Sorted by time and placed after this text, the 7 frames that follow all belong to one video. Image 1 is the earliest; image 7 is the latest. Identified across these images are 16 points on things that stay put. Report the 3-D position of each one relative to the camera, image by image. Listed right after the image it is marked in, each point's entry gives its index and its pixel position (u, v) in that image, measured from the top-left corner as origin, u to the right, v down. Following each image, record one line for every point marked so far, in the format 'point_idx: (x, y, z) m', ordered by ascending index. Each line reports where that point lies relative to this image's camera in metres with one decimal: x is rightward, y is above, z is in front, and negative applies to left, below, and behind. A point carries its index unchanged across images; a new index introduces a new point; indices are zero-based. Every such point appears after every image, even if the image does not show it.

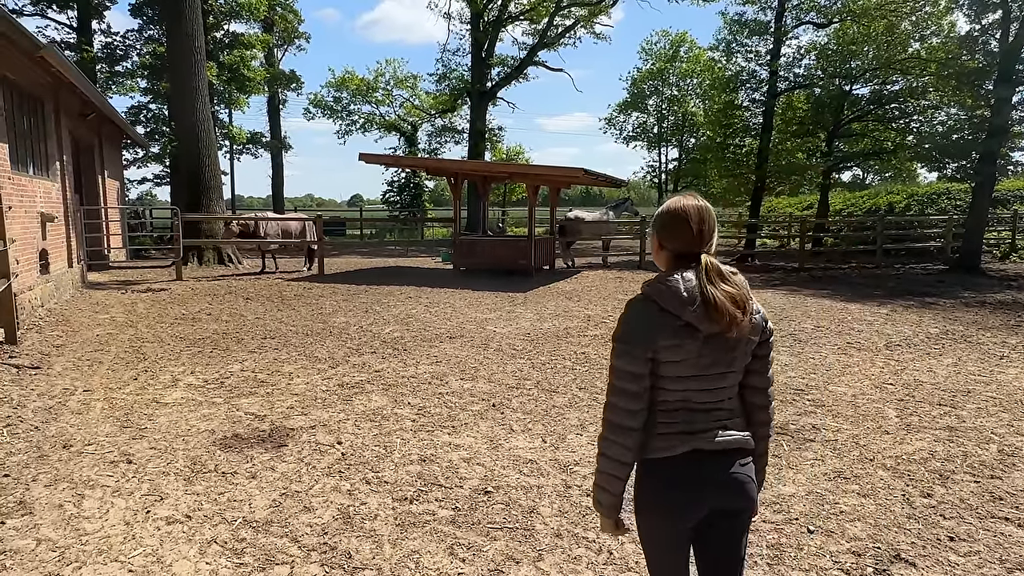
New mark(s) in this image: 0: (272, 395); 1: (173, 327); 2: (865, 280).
0: (-1.7, -0.8, +4.8) m
1: (-3.7, -0.4, +7.5) m
2: (+7.4, +0.2, +14.3) m
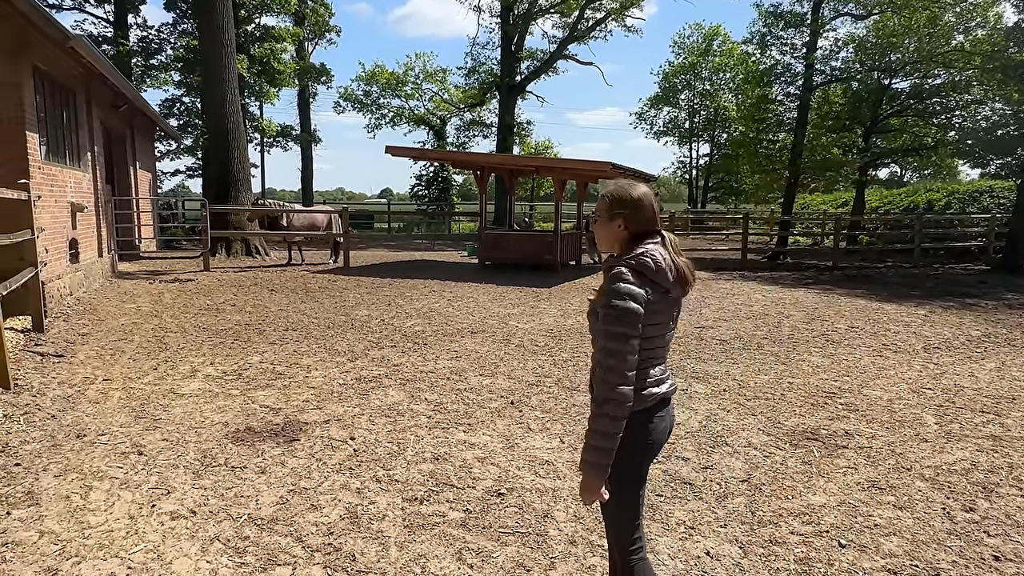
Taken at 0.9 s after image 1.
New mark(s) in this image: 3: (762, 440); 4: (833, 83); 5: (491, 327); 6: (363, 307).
0: (-1.6, -0.7, +4.8) m
1: (-3.5, -0.3, +7.5) m
2: (+8.0, +0.2, +13.9) m
3: (+1.4, -0.8, +3.8) m
4: (+9.0, +5.7, +19.1) m
5: (-0.2, -0.4, +7.2) m
6: (-1.8, -0.2, +8.5) m
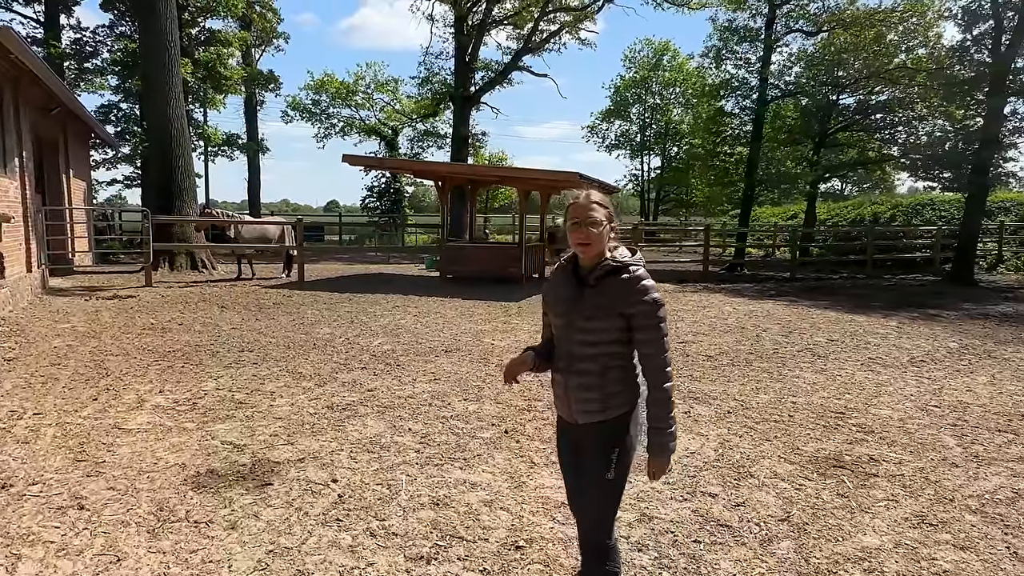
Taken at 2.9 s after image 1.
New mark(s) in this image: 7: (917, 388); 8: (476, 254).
0: (-1.6, -0.8, +4.2) m
1: (-3.7, -0.5, +6.9) m
2: (+7.2, -0.1, +14.0) m
3: (+1.4, -0.9, +3.5) m
4: (+7.8, +5.4, +19.4) m
5: (-0.5, -0.6, +6.8) m
6: (-2.2, -0.4, +7.9) m
7: (+3.1, -0.8, +5.3) m
8: (-0.7, +0.6, +12.9) m
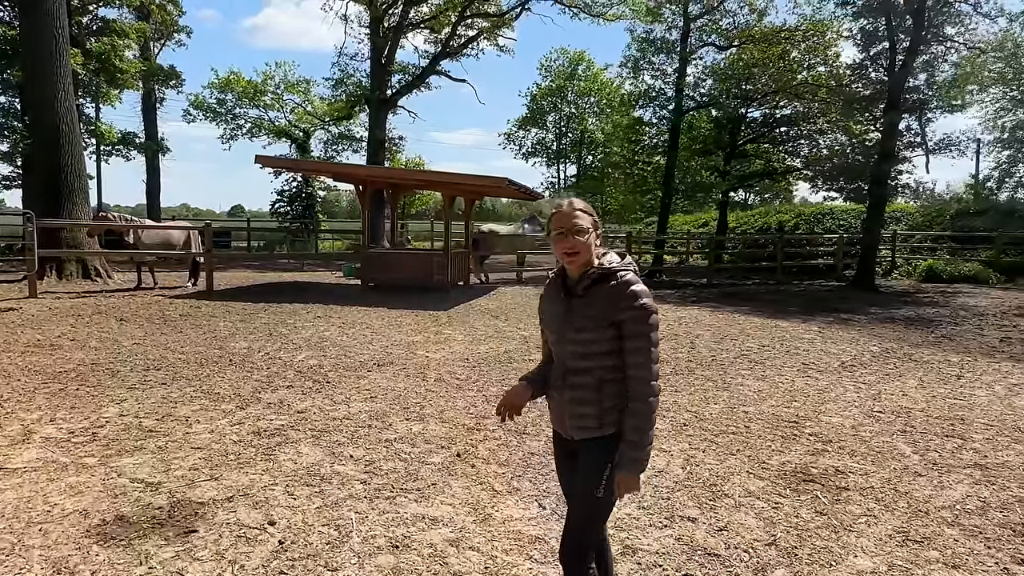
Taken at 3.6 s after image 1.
0: (-1.9, -0.9, +3.7) m
1: (-4.3, -0.6, +6.1) m
2: (+5.6, -0.2, +14.6) m
3: (+1.2, -1.0, +3.3) m
4: (+5.5, +5.2, +20.0) m
5: (-1.1, -0.7, +6.4) m
6: (-2.9, -0.5, +7.3) m
7: (+2.7, -0.8, +5.4) m
8: (-2.1, +0.5, +12.4) m
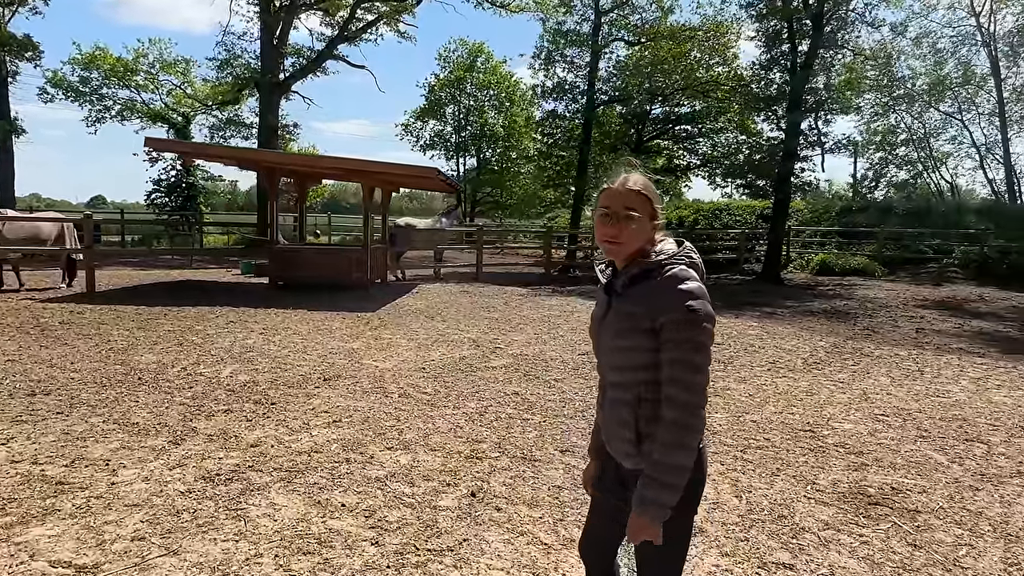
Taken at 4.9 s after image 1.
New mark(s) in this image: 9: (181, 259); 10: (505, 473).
0: (-1.7, -0.9, +2.8) m
1: (-4.5, -0.7, +4.7) m
2: (+3.9, -0.1, +14.7) m
3: (+1.4, -1.0, +3.0) m
4: (+2.8, +5.4, +20.0) m
5: (-1.4, -0.7, +5.6) m
6: (-3.3, -0.6, +6.2) m
7: (+2.5, -0.8, +5.2) m
8: (-3.3, +0.5, +11.4) m
9: (-8.6, +0.8, +17.9) m
10: (-0.1, -0.9, +3.4) m
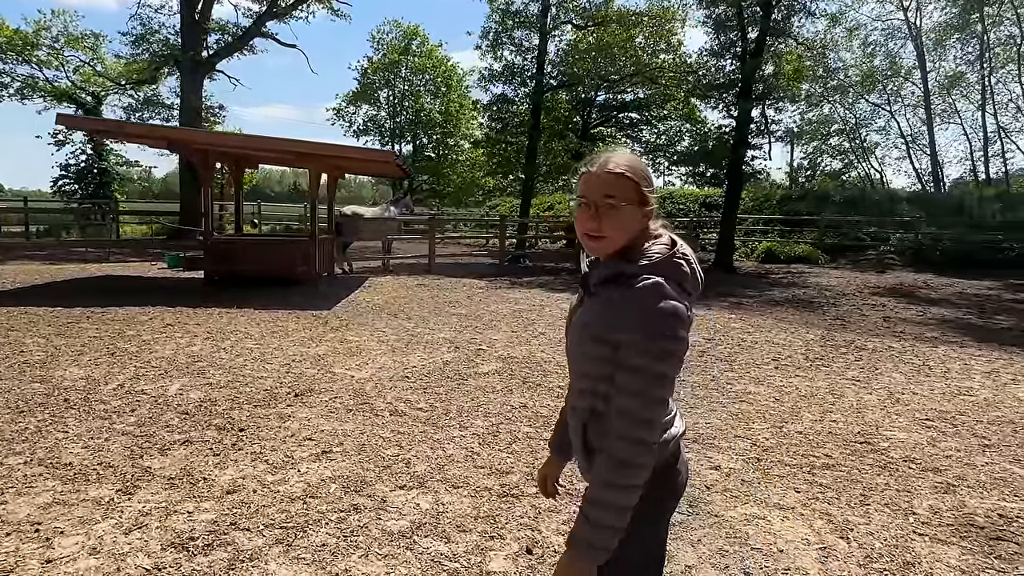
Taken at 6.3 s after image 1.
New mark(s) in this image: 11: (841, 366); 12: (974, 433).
0: (-1.5, -1.0, +2.0) m
1: (-4.4, -0.7, +3.7) m
2: (+2.9, +0.2, +14.4) m
3: (+1.6, -1.0, +2.5) m
4: (+1.3, +5.7, +19.5) m
5: (-1.4, -0.7, +4.8) m
6: (-3.4, -0.6, +5.2) m
7: (+2.5, -0.8, +4.8) m
8: (-3.9, +0.6, +10.4) m
9: (-9.9, +0.9, +16.3) m
10: (+0.2, -0.9, +2.8) m
11: (+2.9, -0.7, +5.9) m
12: (+2.7, -0.8, +3.9) m
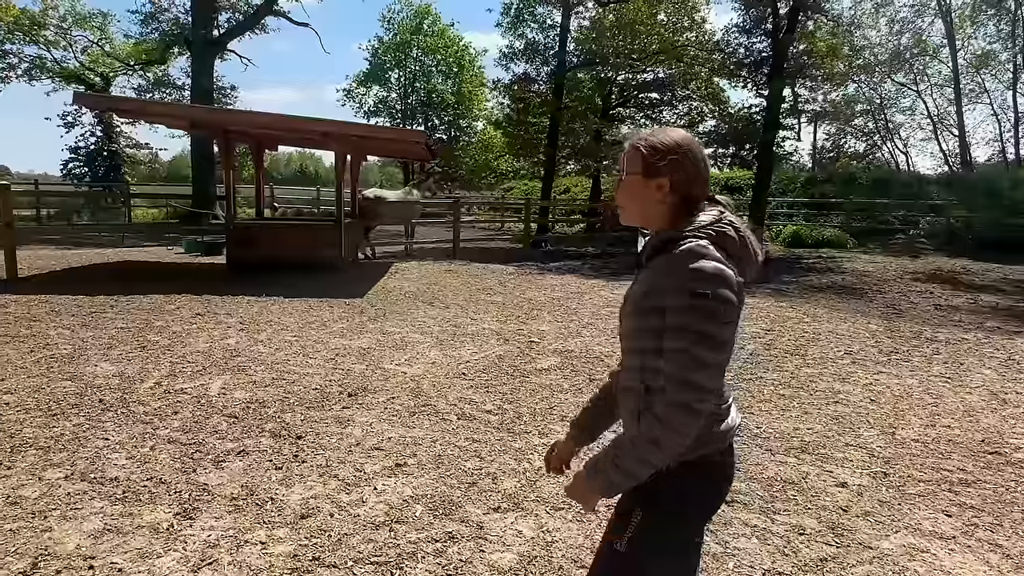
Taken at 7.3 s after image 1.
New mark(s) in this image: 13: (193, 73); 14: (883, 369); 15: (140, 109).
0: (-1.0, -1.0, +1.7) m
1: (-4.0, -0.7, +3.3) m
2: (+3.5, +0.5, +14.0) m
3: (+2.1, -1.0, +2.1) m
4: (+1.8, +6.1, +18.9) m
5: (-0.9, -0.6, +4.5) m
6: (-2.9, -0.5, +4.9) m
7: (+3.0, -0.7, +4.4) m
8: (-3.5, +0.8, +10.0) m
9: (-9.3, +1.2, +16.0) m
10: (+0.6, -0.9, +2.4) m
11: (+3.3, -0.6, +5.5) m
12: (+3.1, -0.8, +3.5) m
13: (-9.1, +6.3, +19.7) m
14: (+2.8, -0.6, +5.2) m
15: (-5.0, +2.4, +9.1) m
